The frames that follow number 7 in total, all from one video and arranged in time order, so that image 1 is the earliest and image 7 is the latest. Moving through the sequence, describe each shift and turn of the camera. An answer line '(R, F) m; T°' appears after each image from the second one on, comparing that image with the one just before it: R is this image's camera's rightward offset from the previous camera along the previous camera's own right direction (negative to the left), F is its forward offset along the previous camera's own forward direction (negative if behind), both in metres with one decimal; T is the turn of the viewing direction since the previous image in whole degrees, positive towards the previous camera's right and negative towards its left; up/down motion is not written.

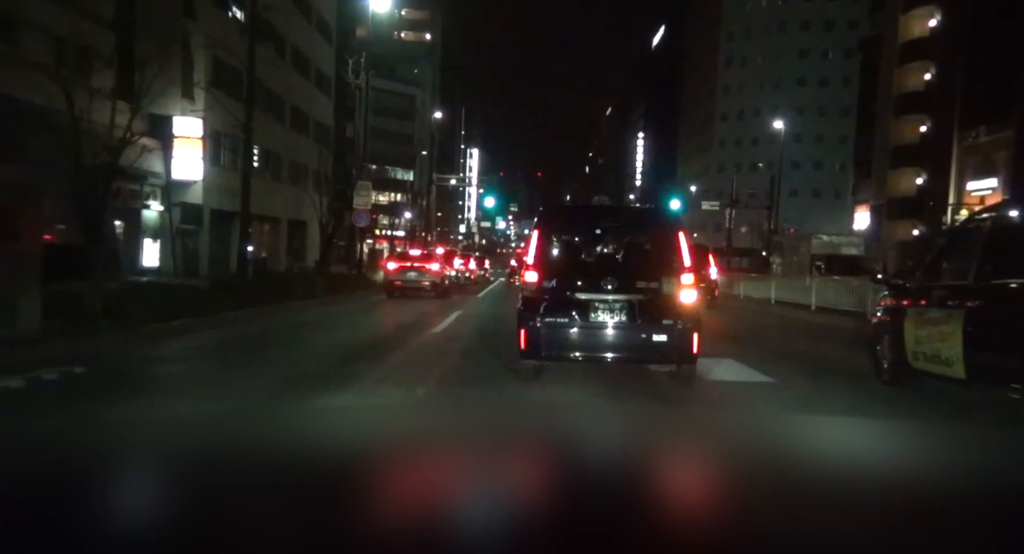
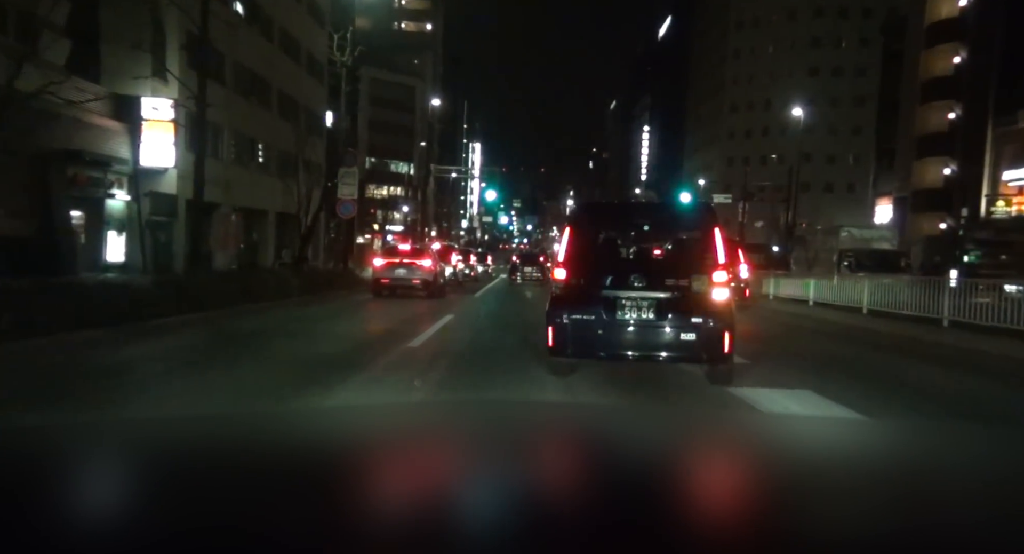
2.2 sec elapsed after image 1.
(0.0, +1.8) m; 0°
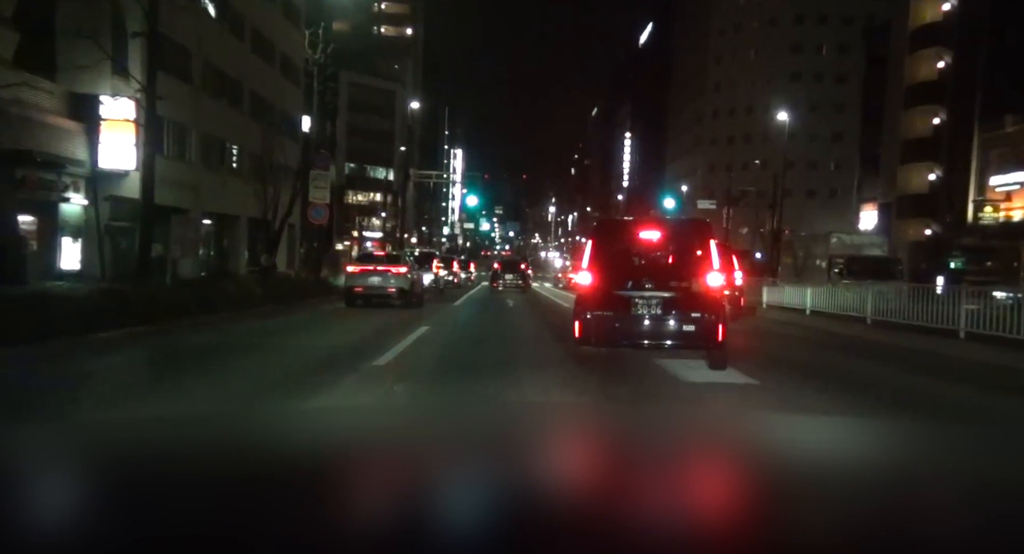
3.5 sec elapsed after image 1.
(0.0, +0.8) m; +1°
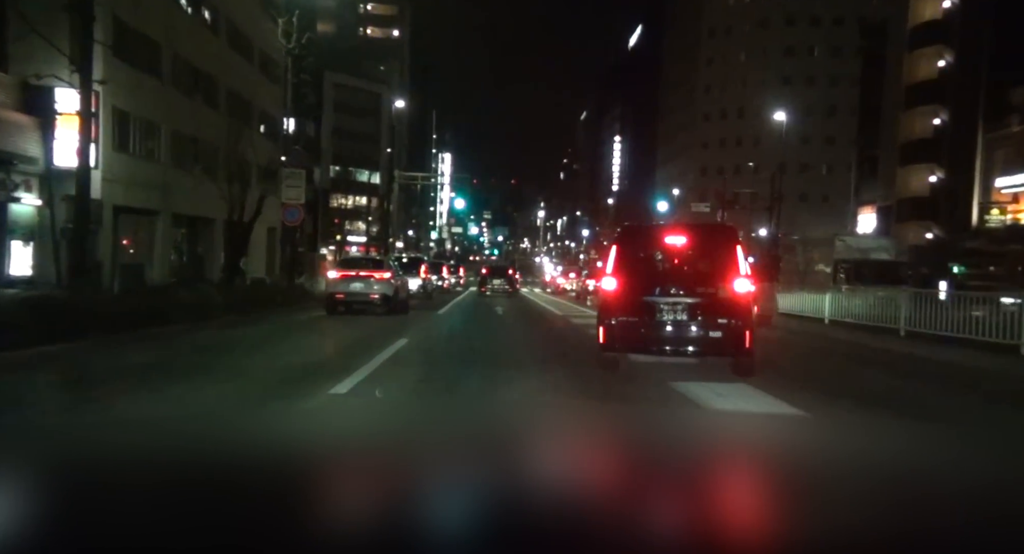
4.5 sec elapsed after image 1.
(0.0, +1.2) m; +1°
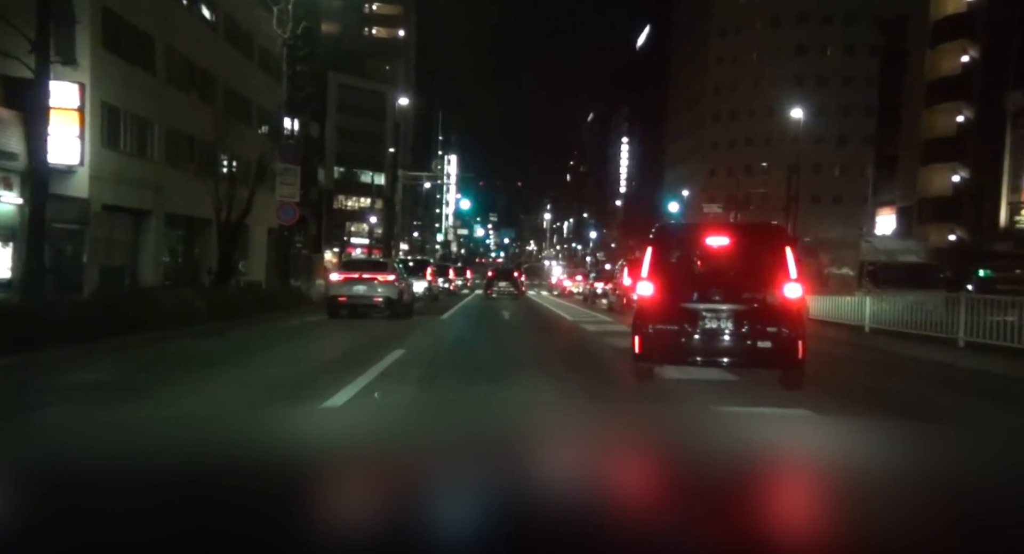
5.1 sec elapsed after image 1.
(-0.1, +1.0) m; 0°
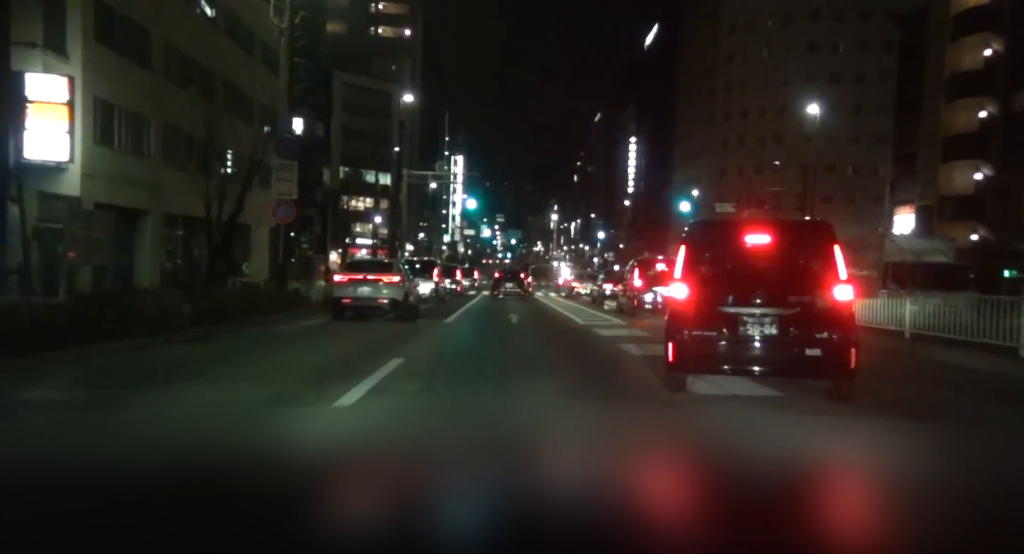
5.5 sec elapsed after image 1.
(-0.1, +0.8) m; 0°
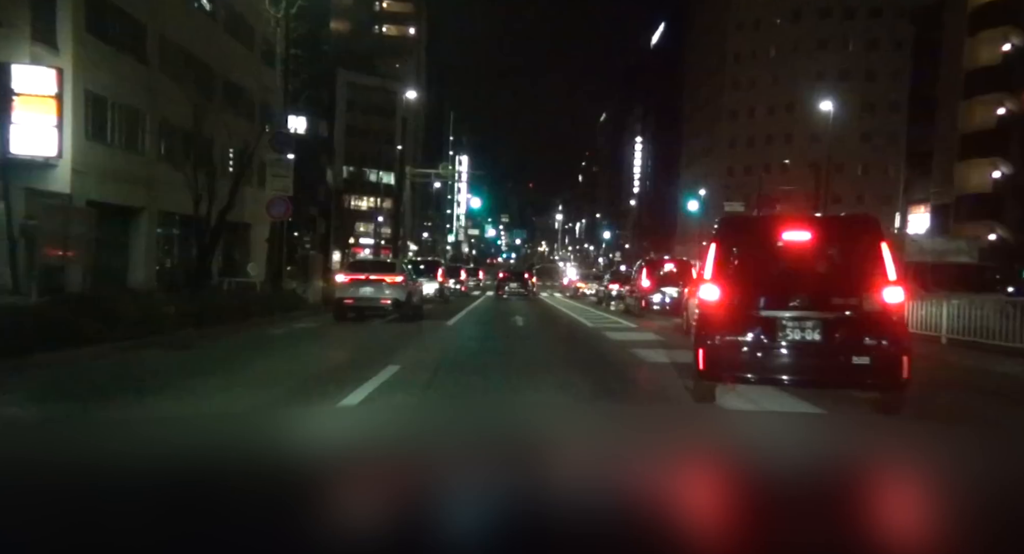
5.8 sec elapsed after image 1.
(0.0, +0.6) m; 0°
